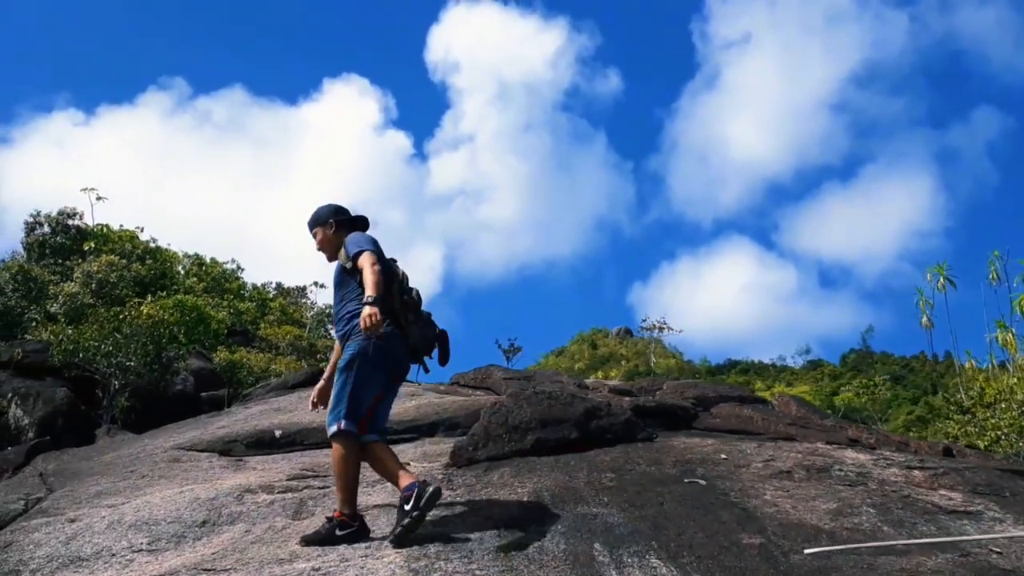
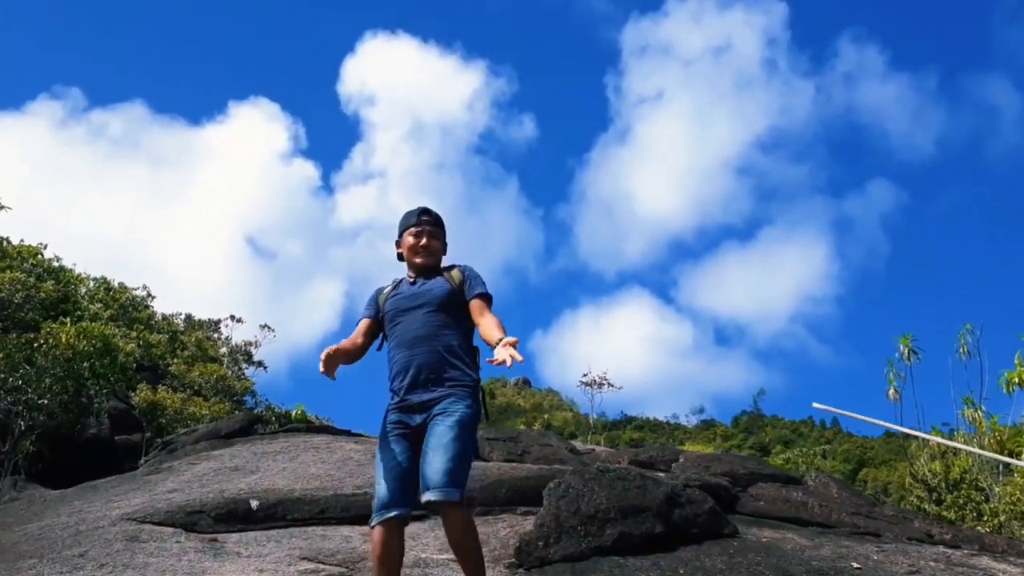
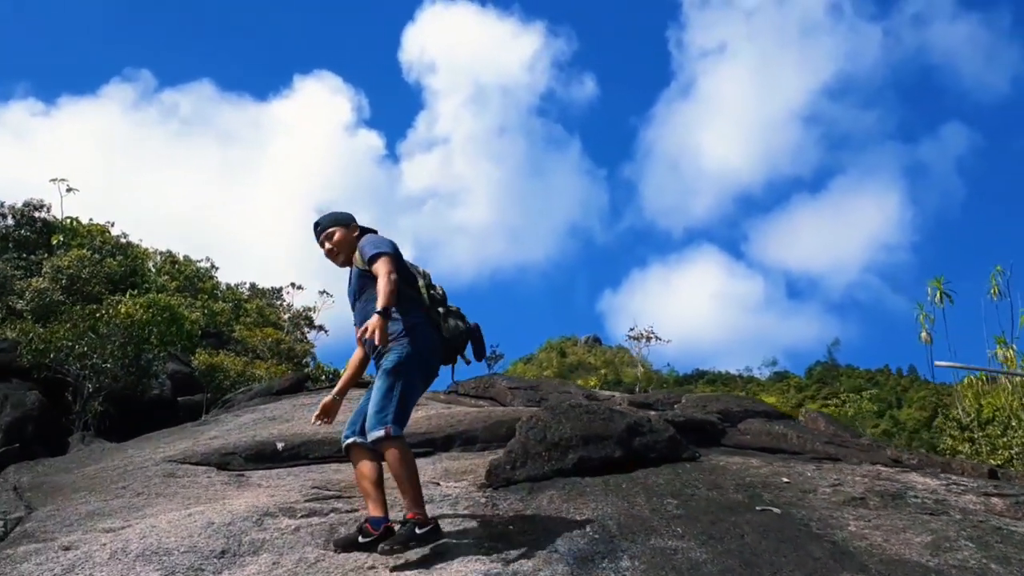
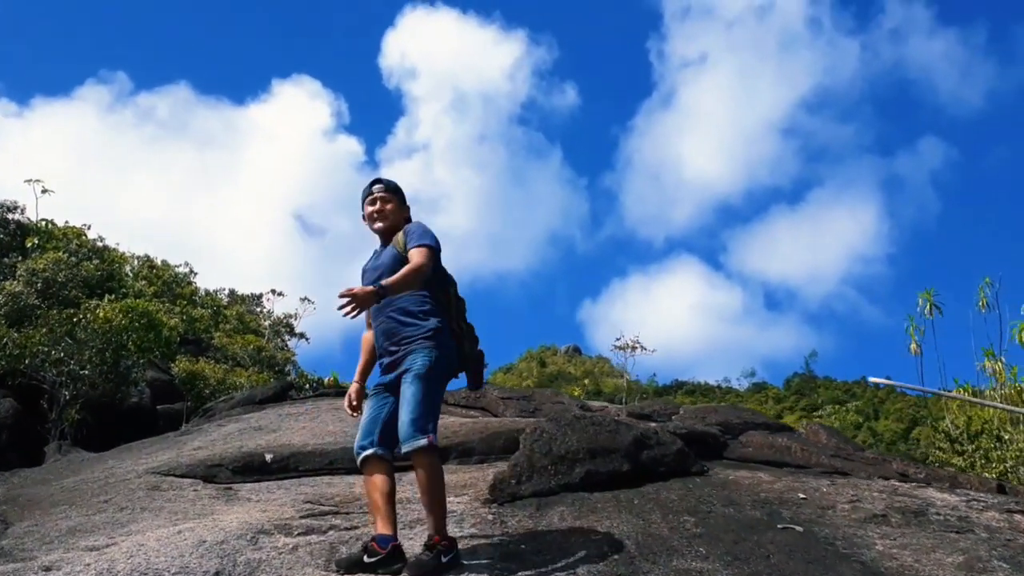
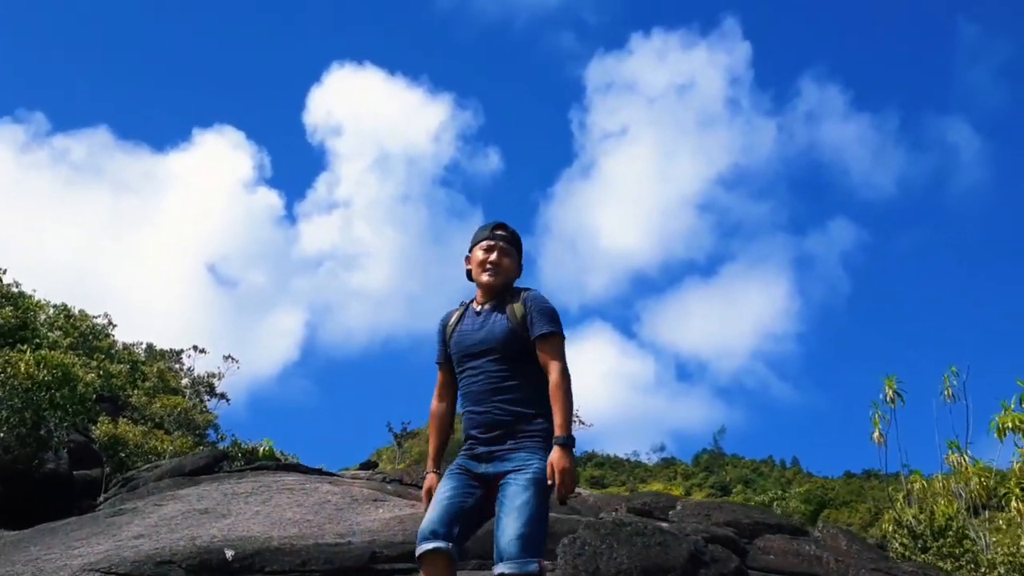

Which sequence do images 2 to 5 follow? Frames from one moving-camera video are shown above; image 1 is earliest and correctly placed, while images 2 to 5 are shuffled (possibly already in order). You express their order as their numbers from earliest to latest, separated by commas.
3, 4, 2, 5
